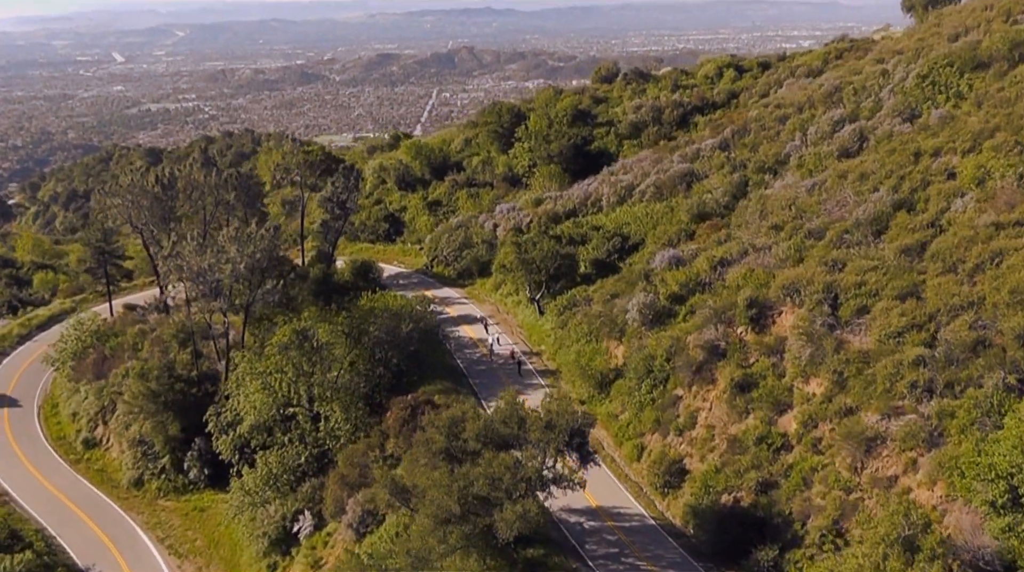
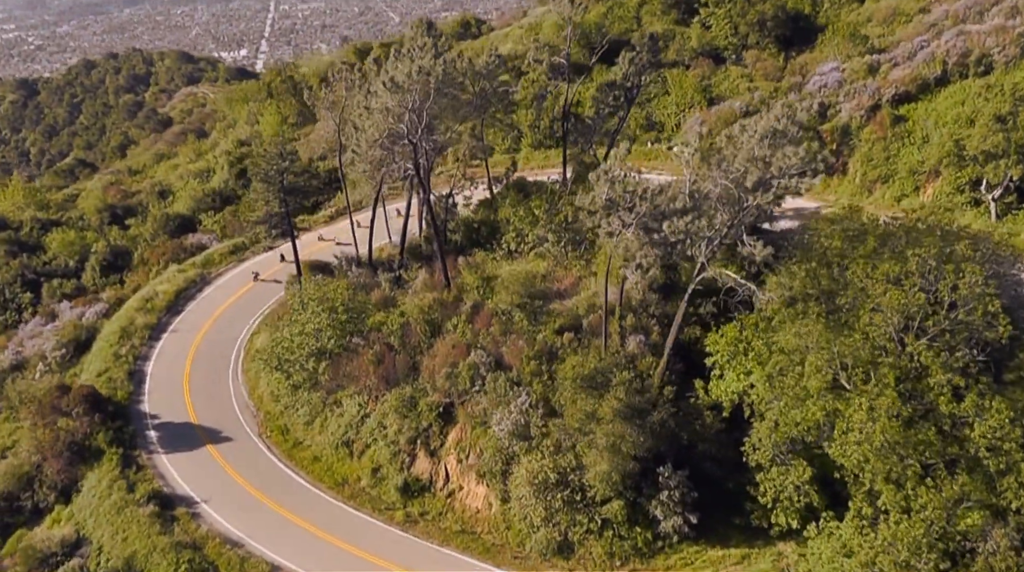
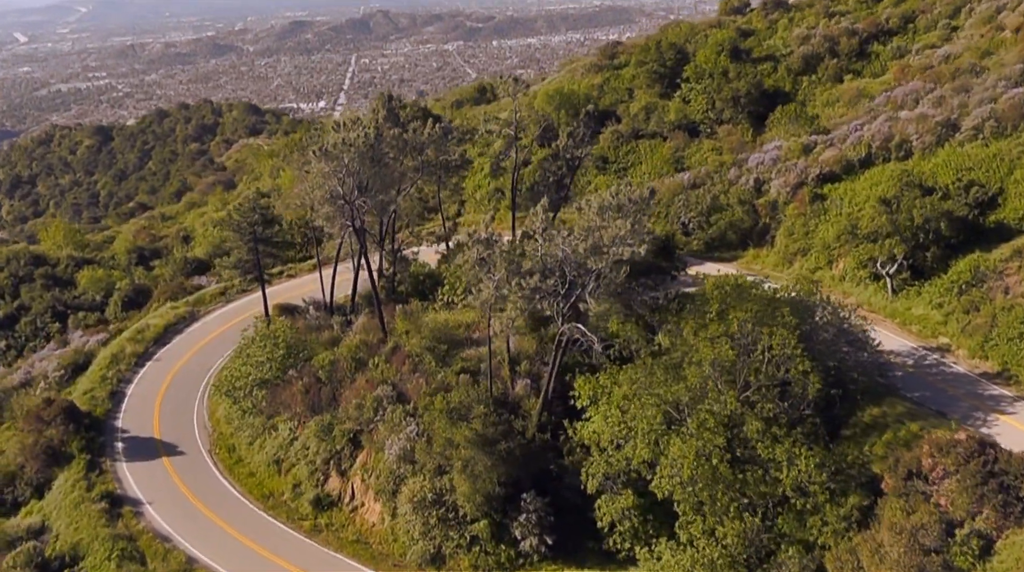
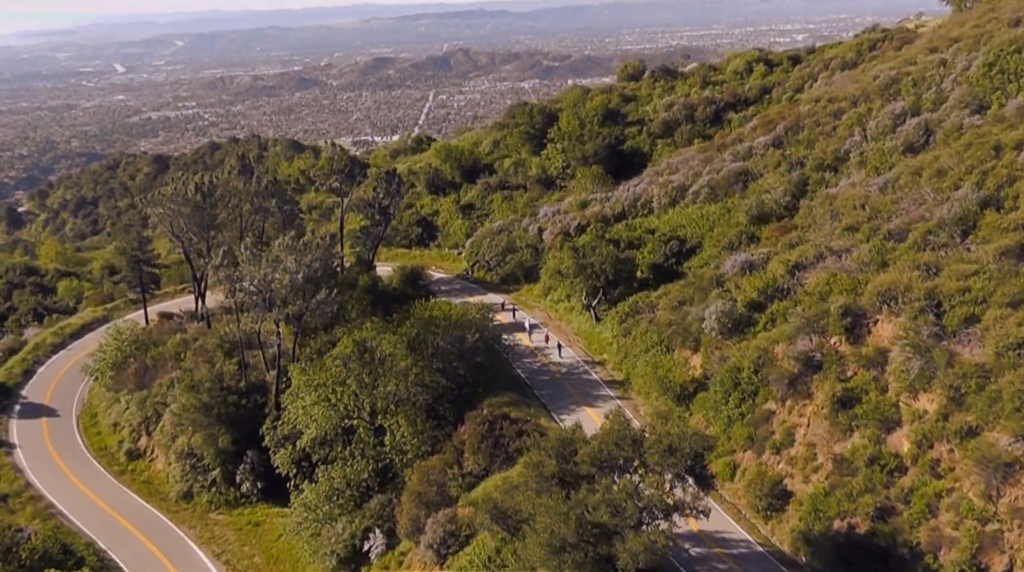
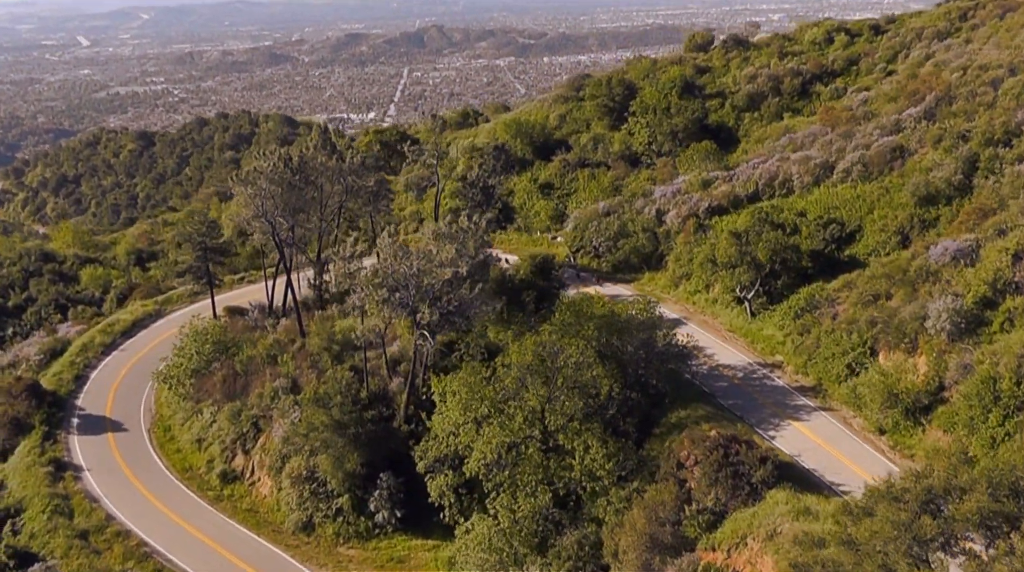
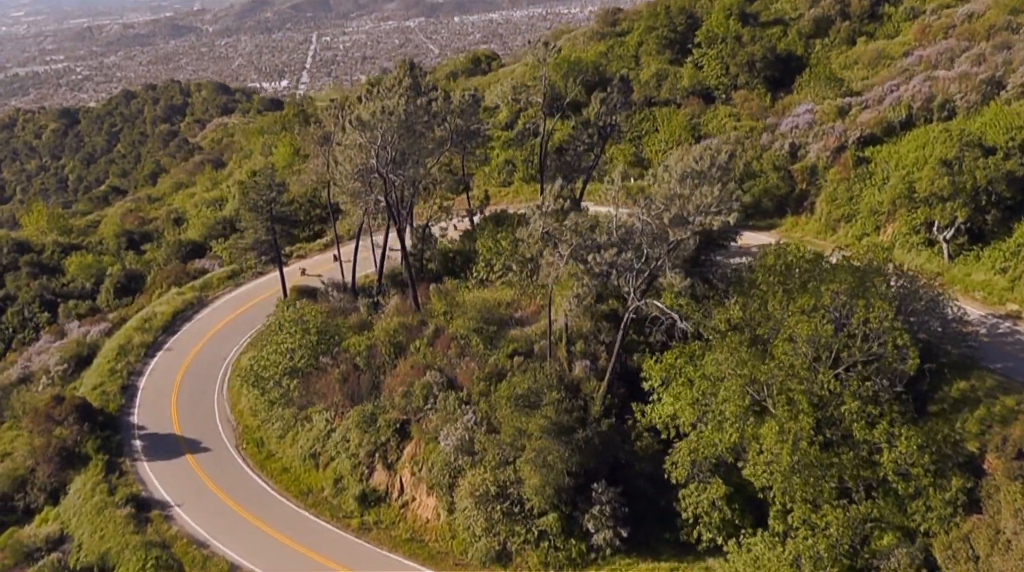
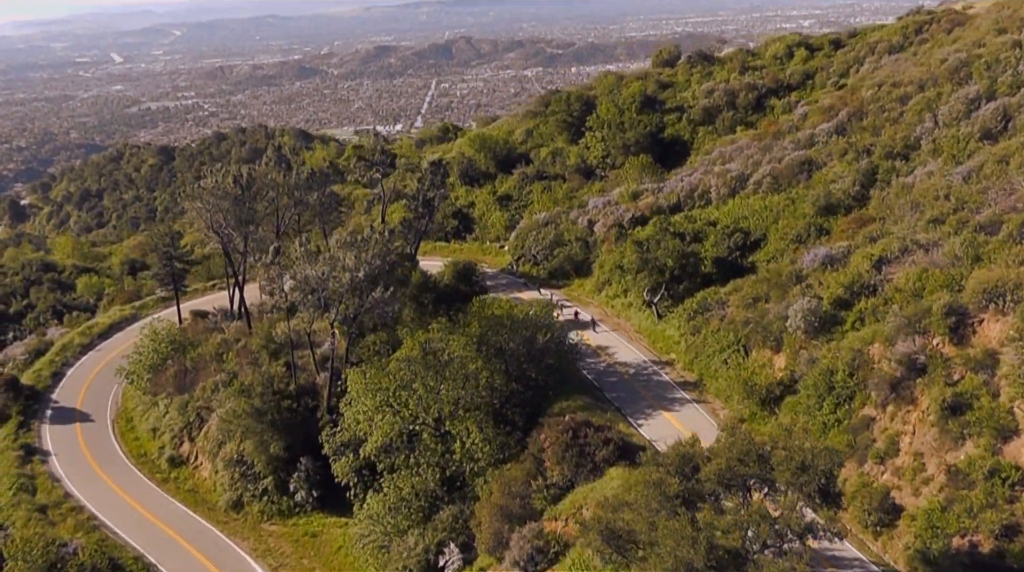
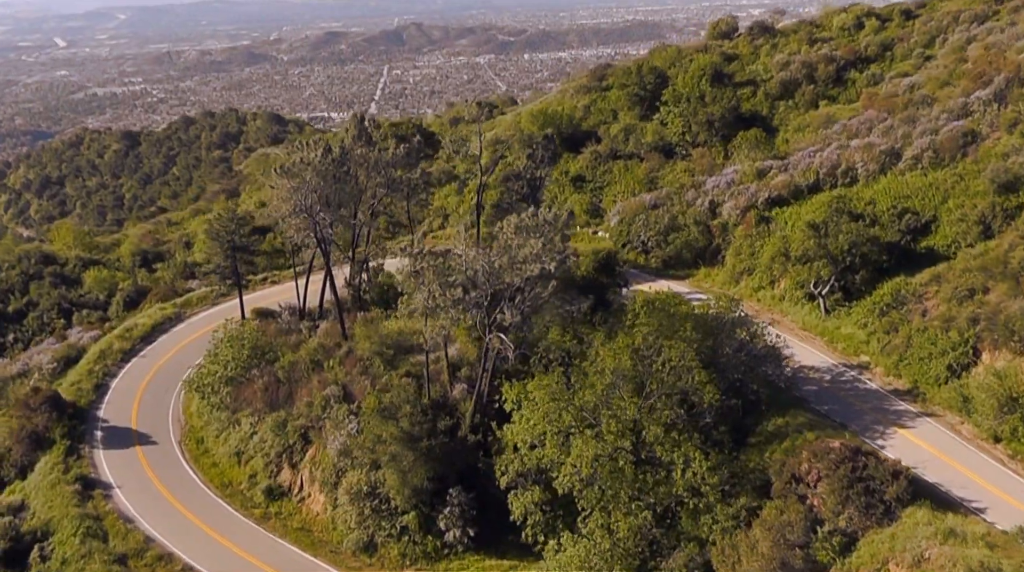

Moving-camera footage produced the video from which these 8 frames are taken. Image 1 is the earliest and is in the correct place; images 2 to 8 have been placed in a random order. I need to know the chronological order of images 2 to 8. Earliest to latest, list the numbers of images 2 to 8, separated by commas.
4, 7, 5, 8, 3, 6, 2
